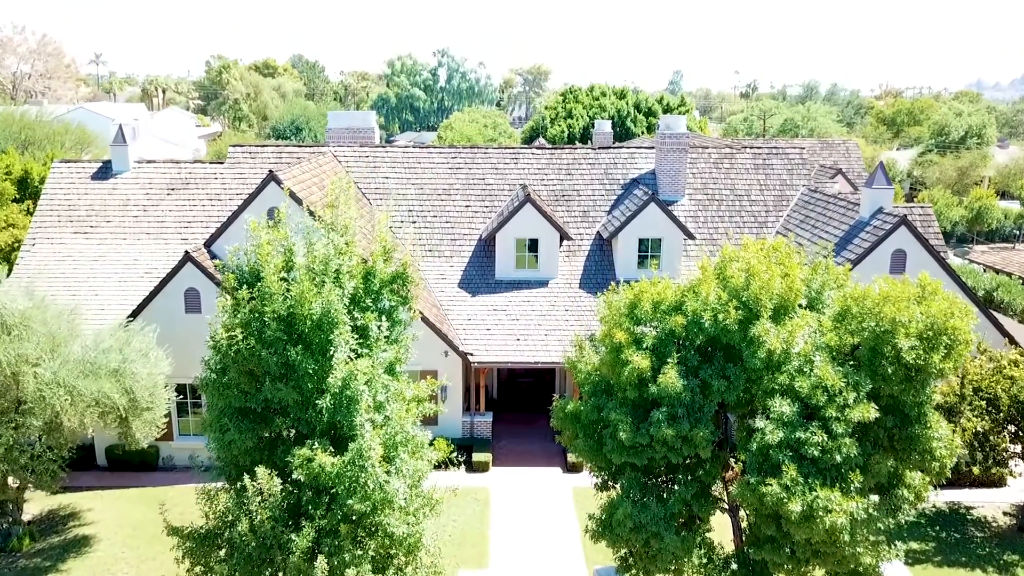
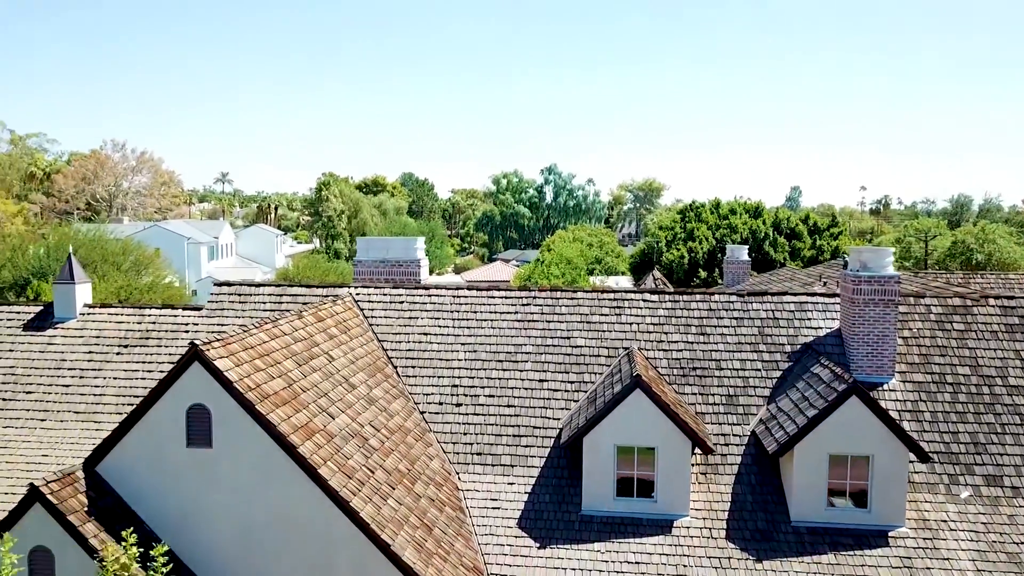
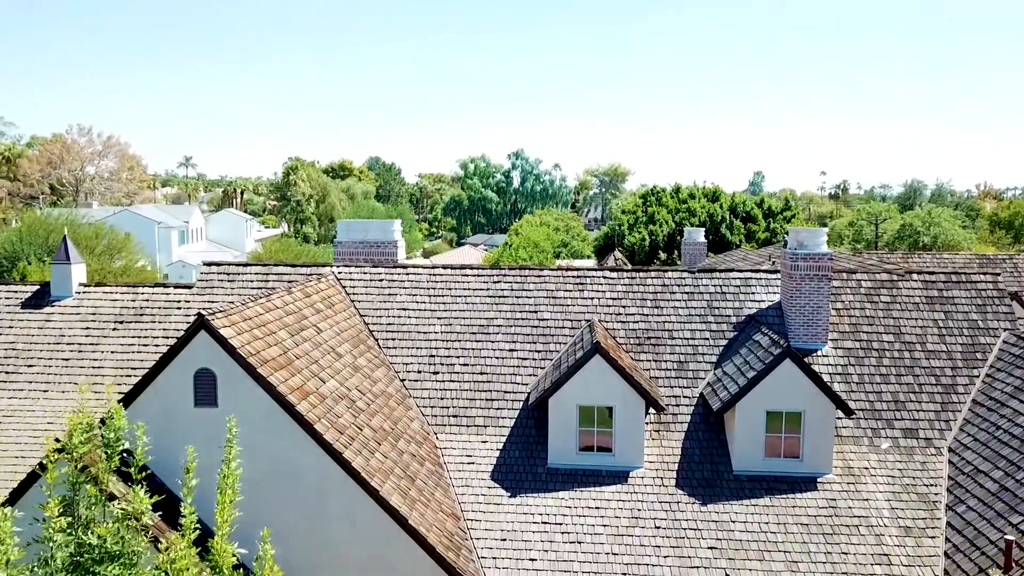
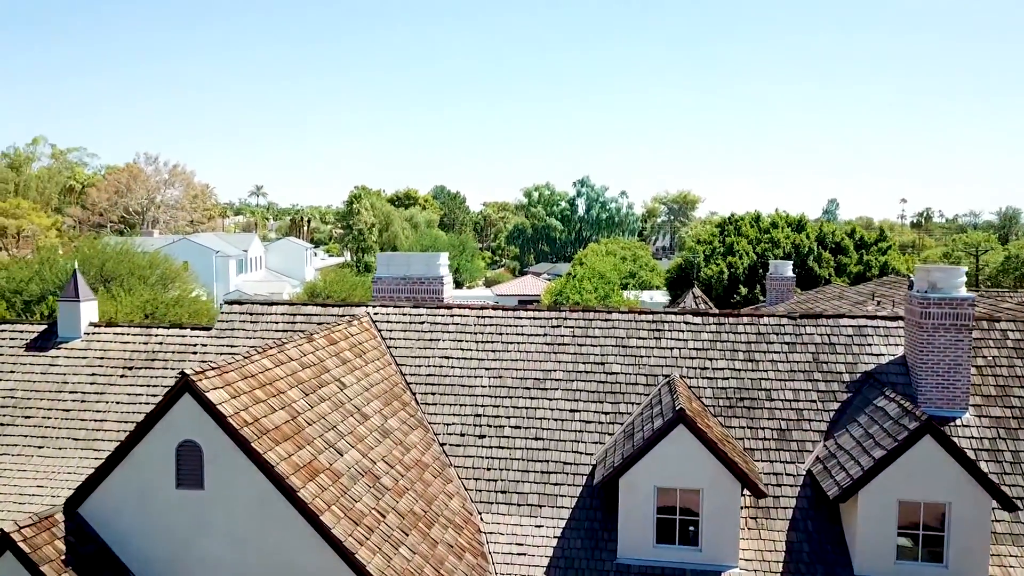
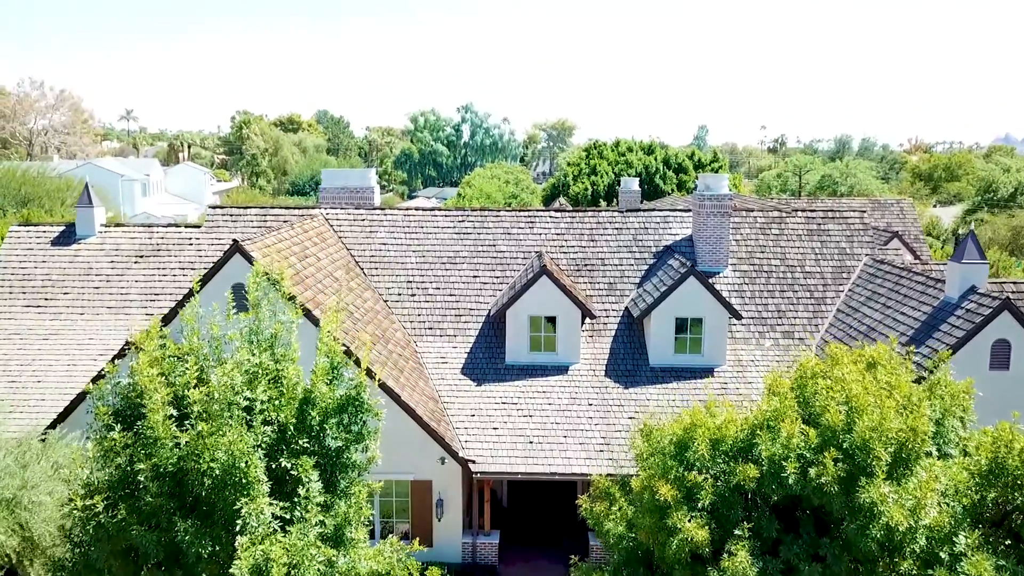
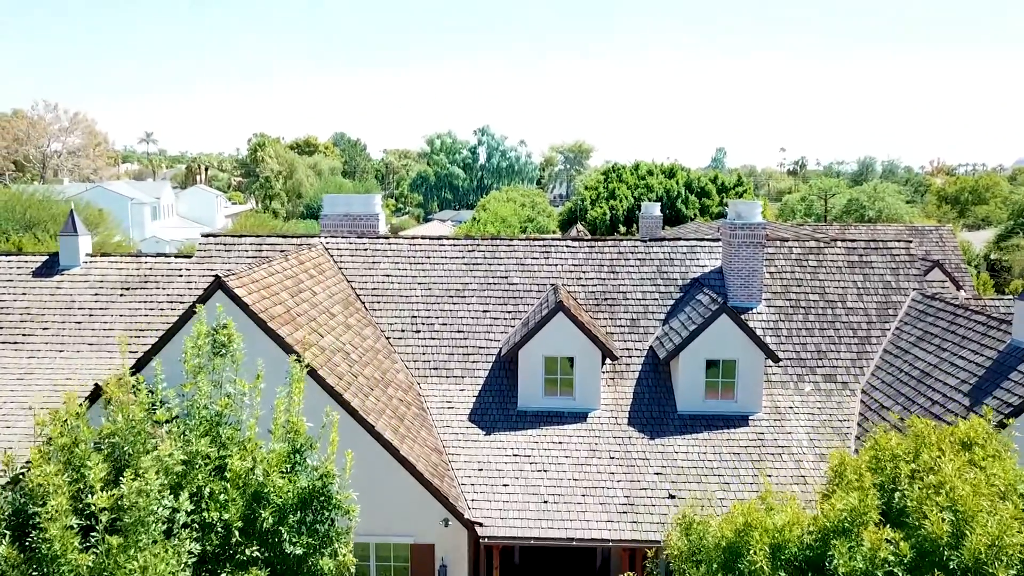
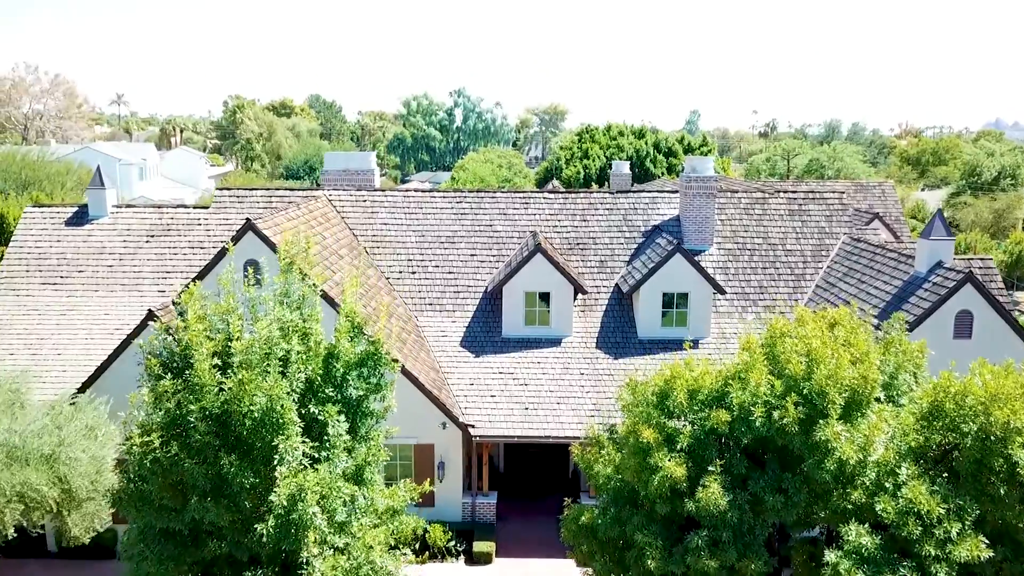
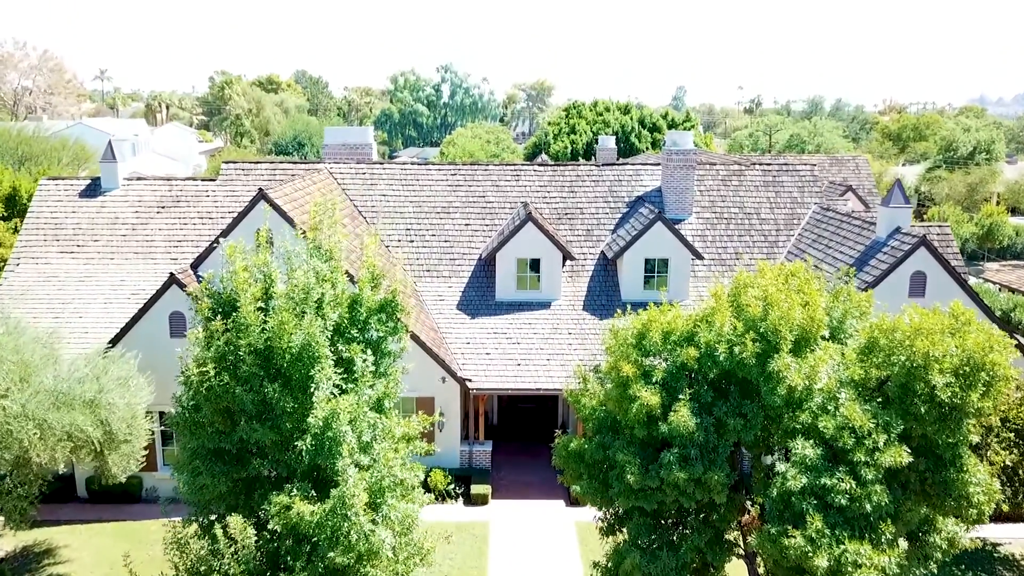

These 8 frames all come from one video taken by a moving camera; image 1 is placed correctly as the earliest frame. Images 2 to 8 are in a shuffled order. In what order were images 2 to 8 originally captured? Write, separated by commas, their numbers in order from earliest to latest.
8, 7, 5, 6, 3, 2, 4
